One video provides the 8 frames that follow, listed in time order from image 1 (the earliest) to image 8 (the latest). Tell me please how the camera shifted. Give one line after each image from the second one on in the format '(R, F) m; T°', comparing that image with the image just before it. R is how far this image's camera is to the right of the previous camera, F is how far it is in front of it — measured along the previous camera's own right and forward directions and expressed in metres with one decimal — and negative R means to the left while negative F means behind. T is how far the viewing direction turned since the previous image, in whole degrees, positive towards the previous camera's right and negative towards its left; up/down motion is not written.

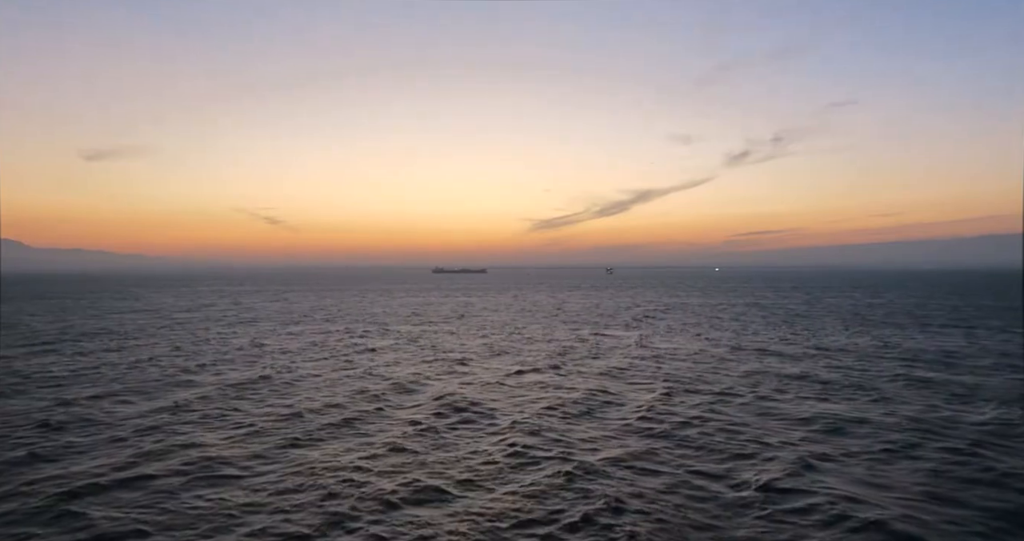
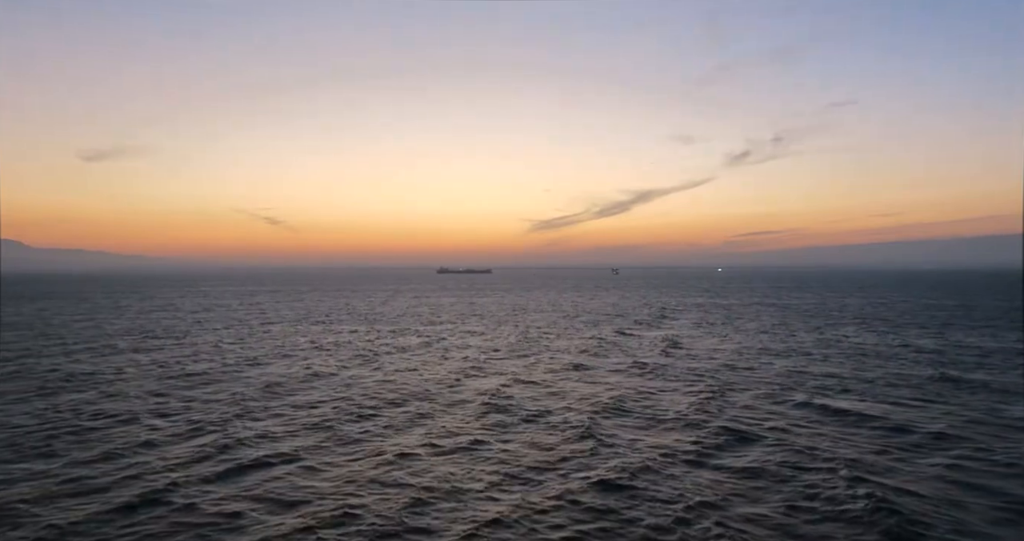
(-1.0, -0.3) m; 0°
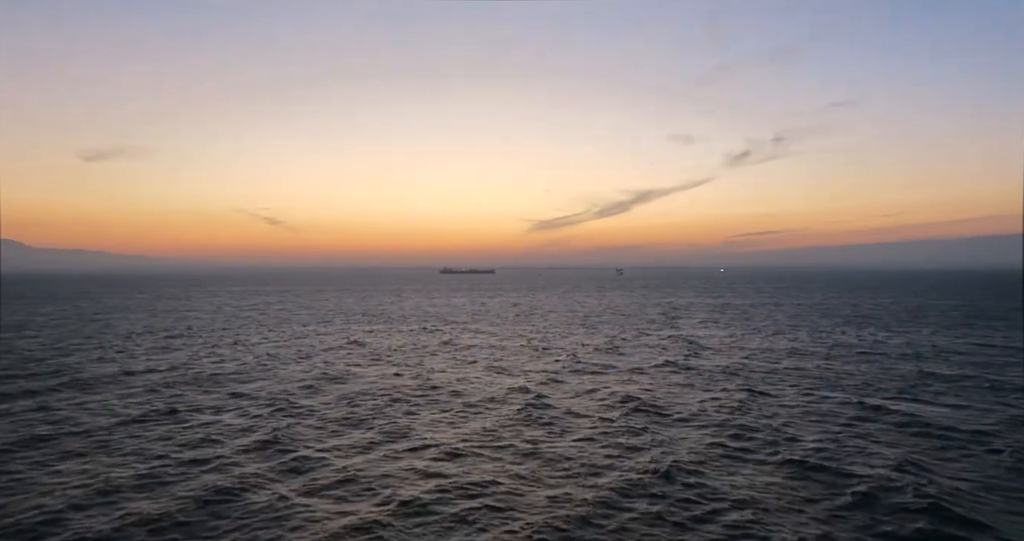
(-1.0, -0.6) m; 0°
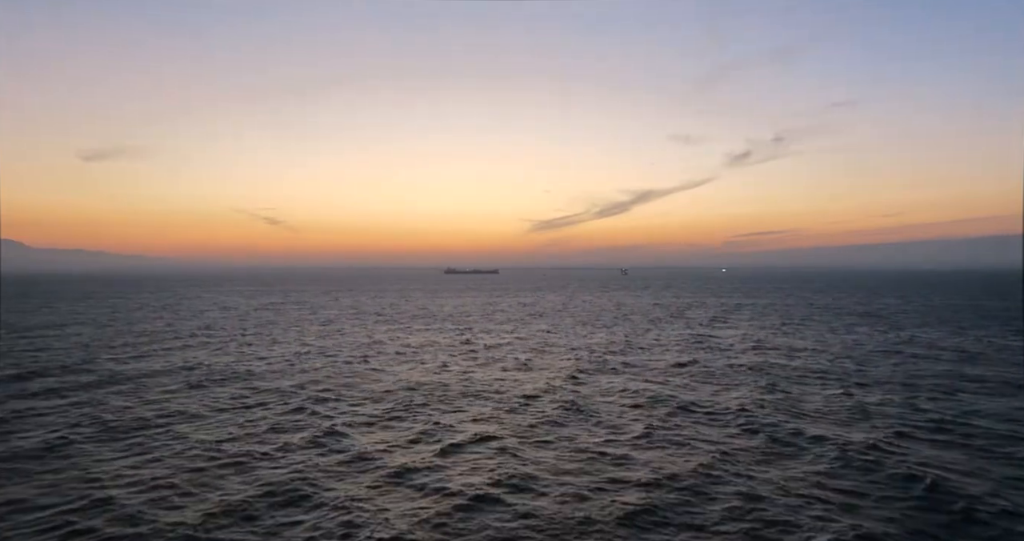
(-0.9, -0.6) m; 0°
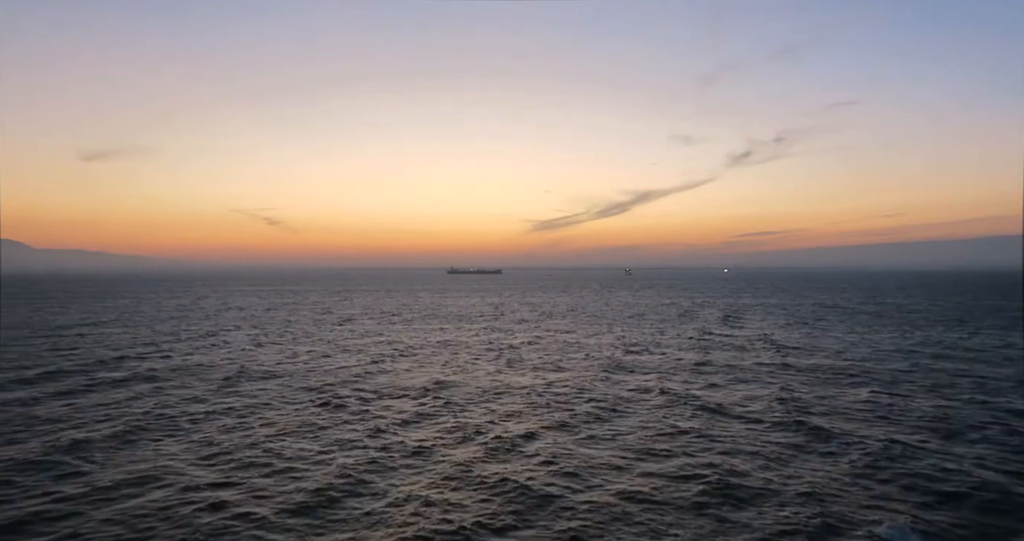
(-0.8, -0.4) m; 0°
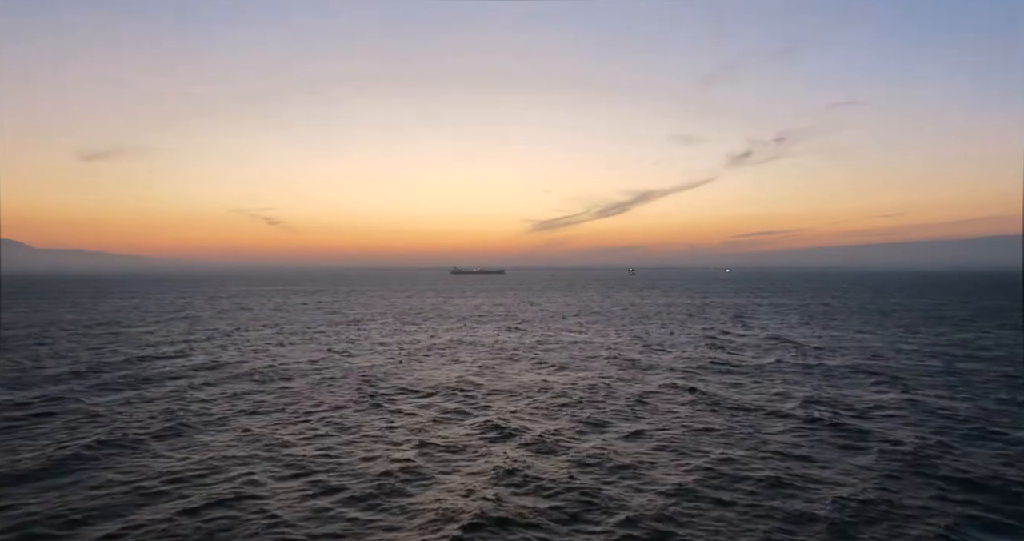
(-0.7, -0.1) m; 0°
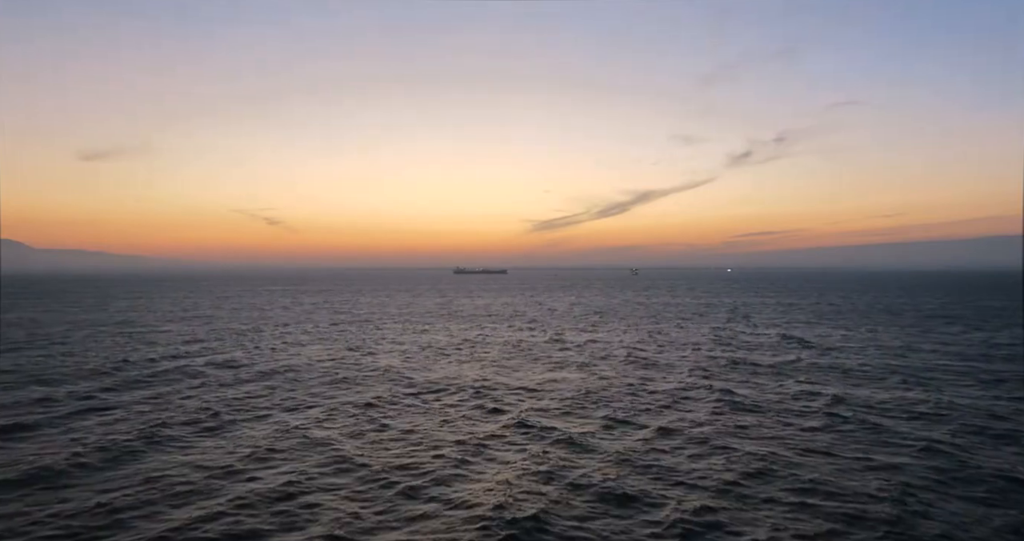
(-0.7, -0.4) m; 0°
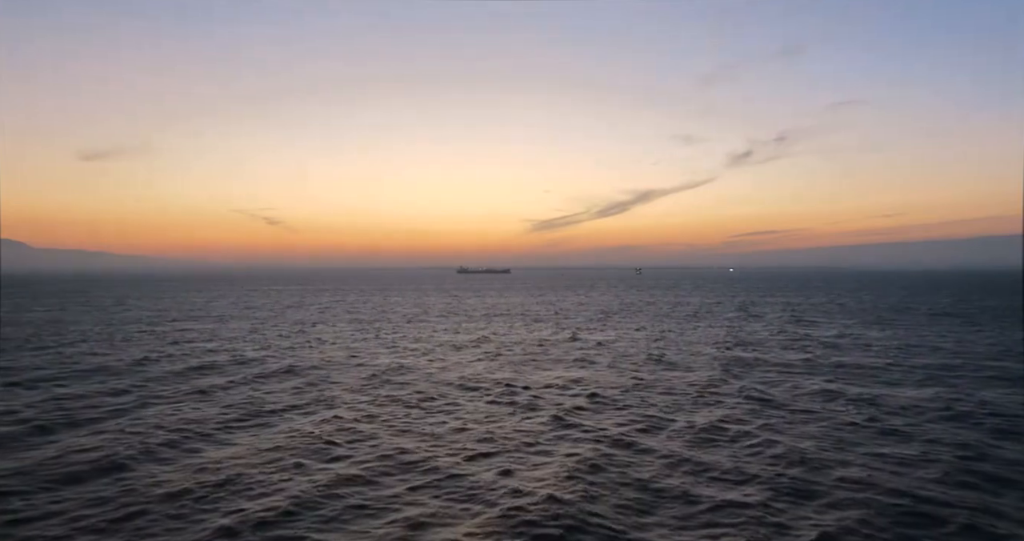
(-0.9, -0.6) m; 0°
